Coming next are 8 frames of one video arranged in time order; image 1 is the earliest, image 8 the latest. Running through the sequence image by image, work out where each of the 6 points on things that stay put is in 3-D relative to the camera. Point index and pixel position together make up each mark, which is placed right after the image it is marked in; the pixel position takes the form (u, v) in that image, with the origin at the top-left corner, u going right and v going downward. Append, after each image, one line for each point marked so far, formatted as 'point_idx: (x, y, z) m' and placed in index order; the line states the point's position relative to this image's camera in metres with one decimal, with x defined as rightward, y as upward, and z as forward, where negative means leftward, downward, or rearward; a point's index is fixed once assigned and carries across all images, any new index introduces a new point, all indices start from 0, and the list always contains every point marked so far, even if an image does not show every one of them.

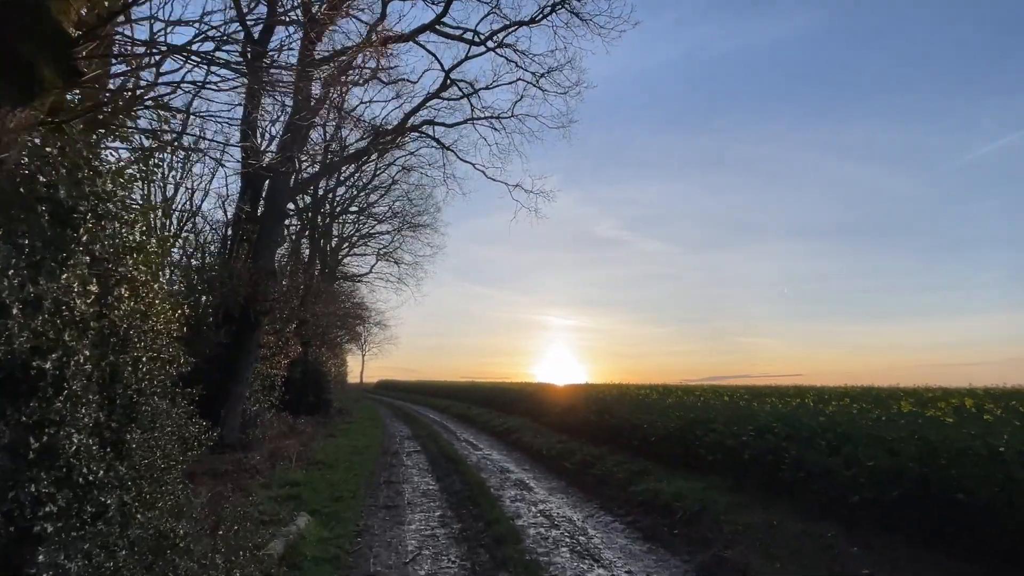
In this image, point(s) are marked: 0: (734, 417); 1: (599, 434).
0: (+3.6, -2.1, +11.5) m
1: (+2.0, -3.4, +16.2) m
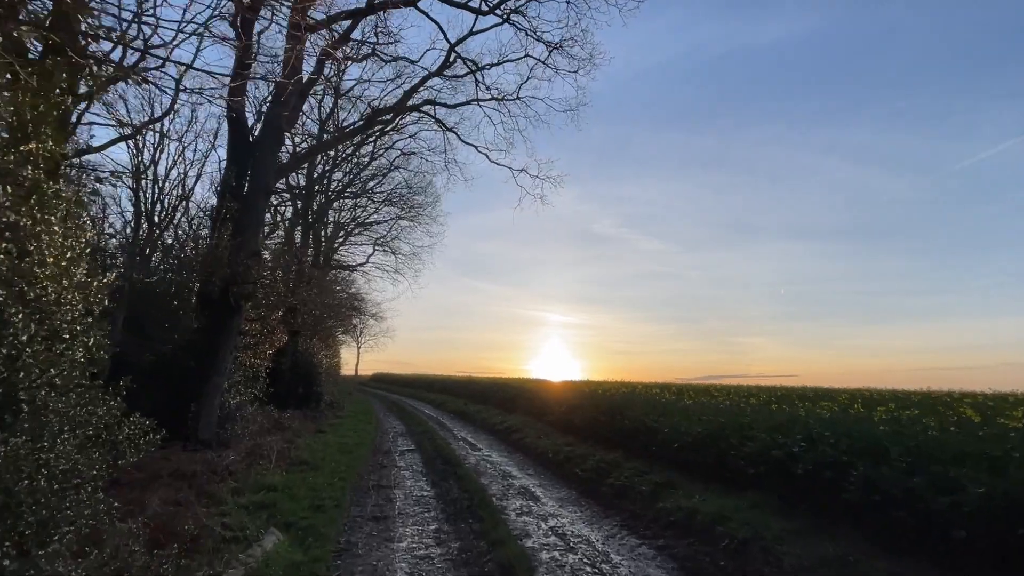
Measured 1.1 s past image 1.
0: (+3.7, -1.9, +10.0) m
1: (+2.1, -3.1, +14.8) m
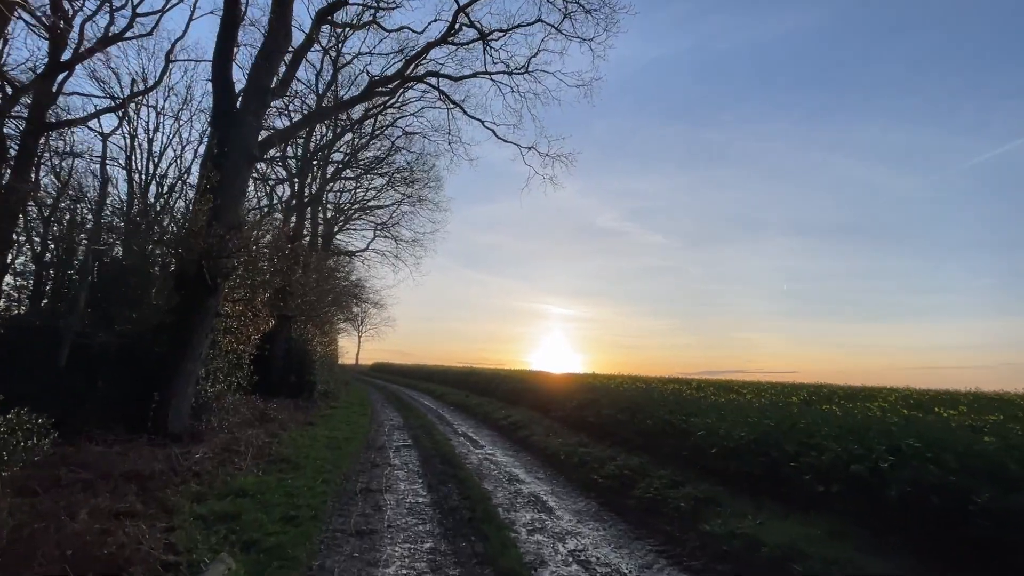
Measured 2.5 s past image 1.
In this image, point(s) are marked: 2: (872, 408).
0: (+3.9, -1.7, +8.3) m
1: (+2.2, -2.8, +13.1) m
2: (+5.7, -1.9, +11.2) m
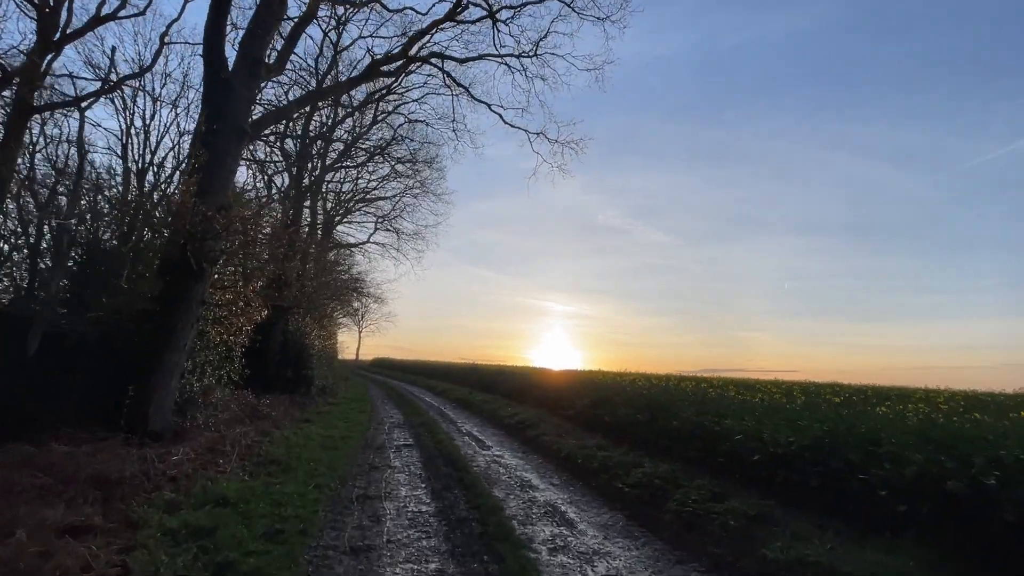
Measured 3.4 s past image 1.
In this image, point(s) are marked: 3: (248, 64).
0: (+4.1, -1.5, +7.1) m
1: (+2.4, -2.6, +11.9) m
2: (+5.9, -1.8, +10.0) m
3: (-5.7, +4.8, +15.0) m
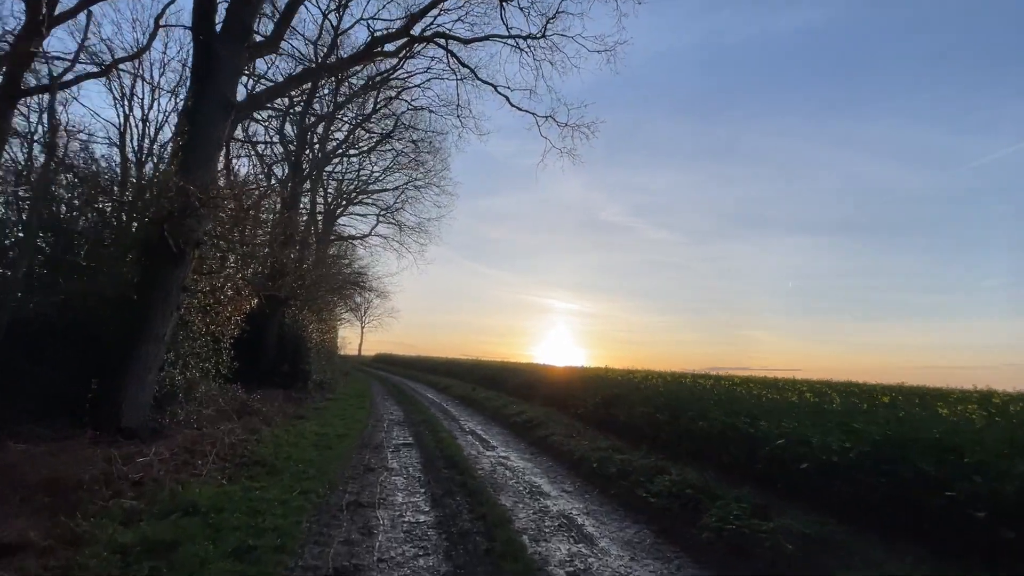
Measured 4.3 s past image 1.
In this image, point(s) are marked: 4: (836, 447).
0: (+4.2, -1.3, +6.0) m
1: (+2.6, -2.4, +10.8) m
2: (+6.1, -1.6, +8.8) m
3: (-5.5, +5.1, +13.9) m
4: (+3.3, -1.6, +7.1) m
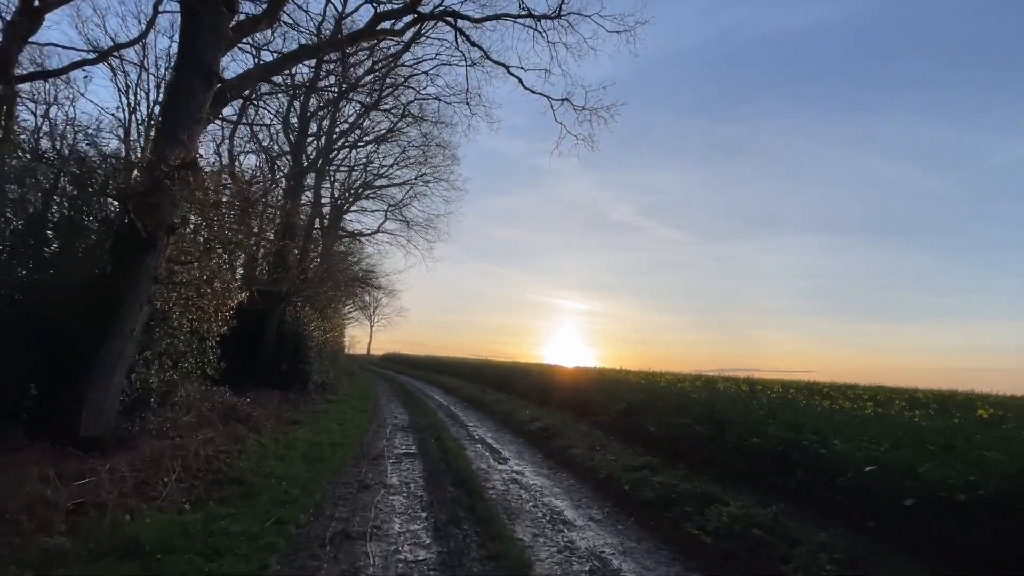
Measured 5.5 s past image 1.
0: (+4.4, -1.2, +4.3) m
1: (+2.8, -2.3, +9.1) m
2: (+6.3, -1.5, +7.2) m
3: (-5.2, +5.2, +12.4) m
4: (+3.5, -1.5, +5.5) m
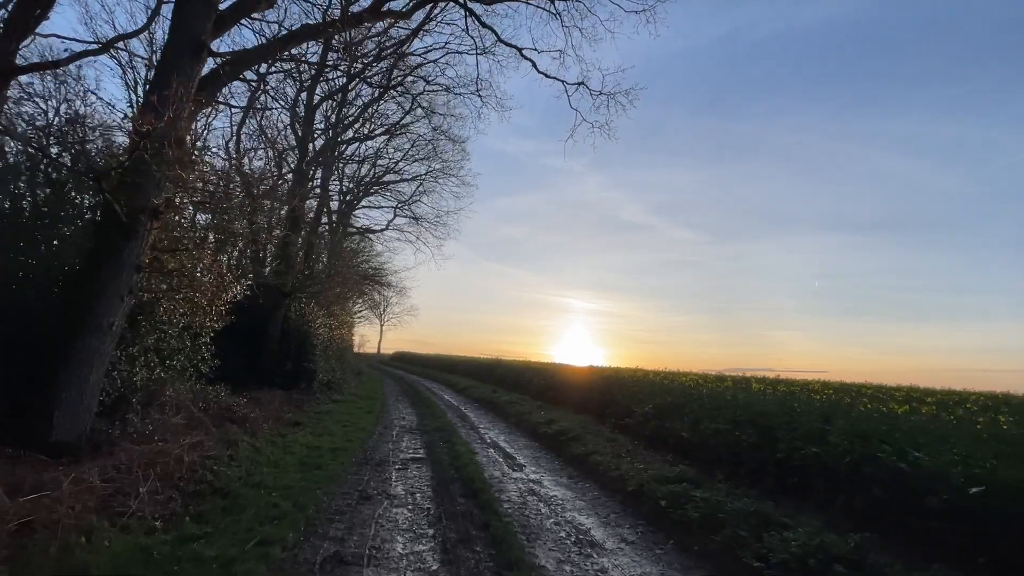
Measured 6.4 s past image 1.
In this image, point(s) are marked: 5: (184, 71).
0: (+4.5, -1.1, +3.2) m
1: (+3.0, -2.1, +8.0) m
2: (+6.5, -1.3, +6.0) m
3: (-4.9, +5.4, +11.3) m
4: (+3.7, -1.4, +4.3) m
5: (-5.2, +3.5, +11.2) m
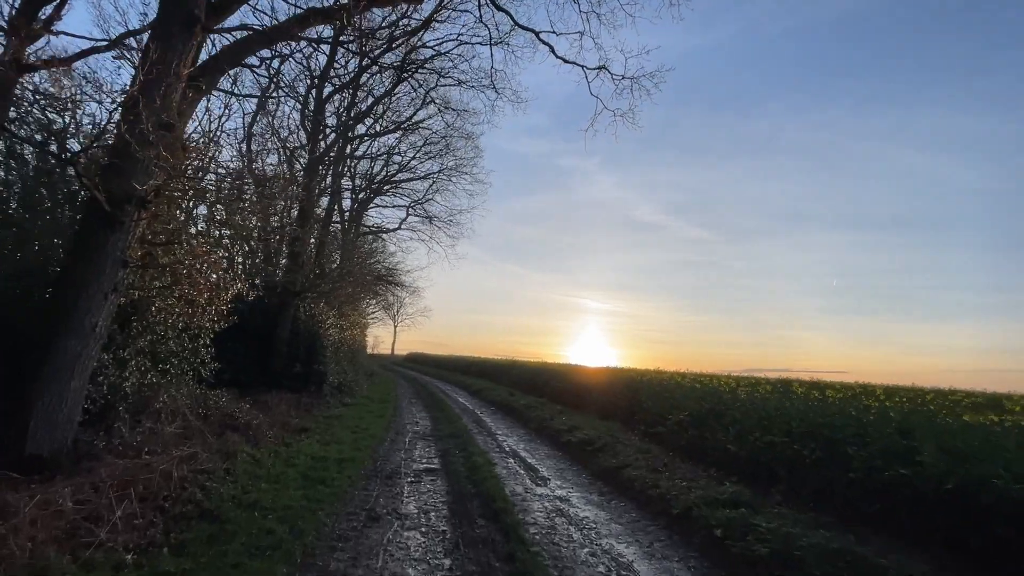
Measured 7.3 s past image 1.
0: (+4.7, -1.0, +2.0) m
1: (+3.3, -2.1, +6.9) m
2: (+6.7, -1.3, +4.8) m
3: (-4.6, +5.4, +10.3) m
4: (+3.9, -1.3, +3.2) m
5: (-4.9, +3.5, +10.2) m
